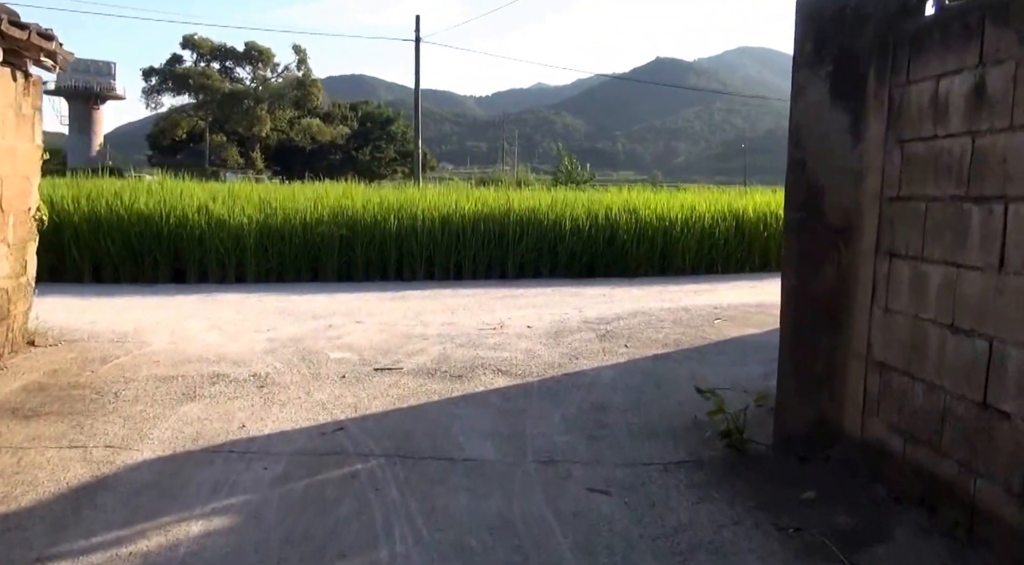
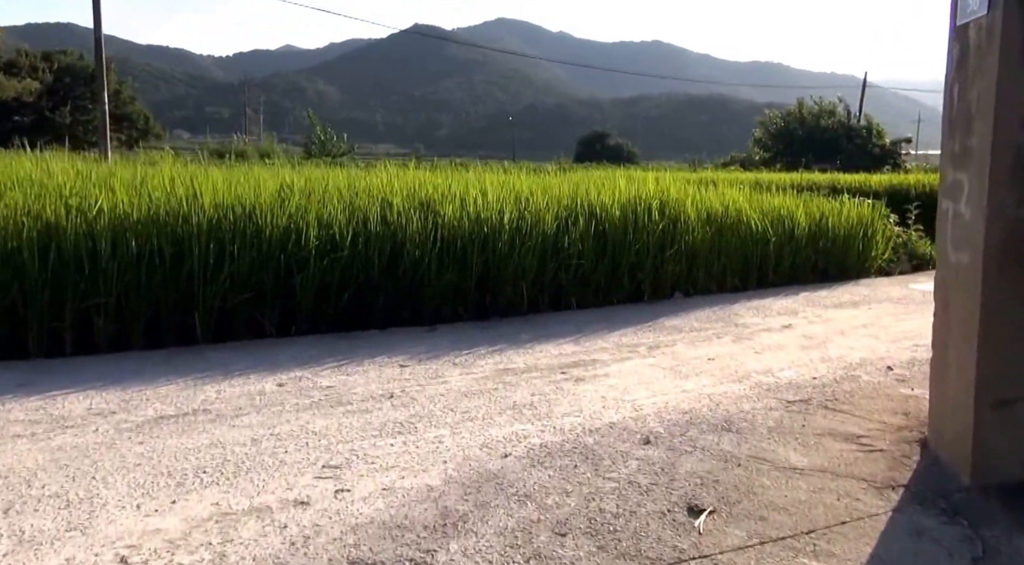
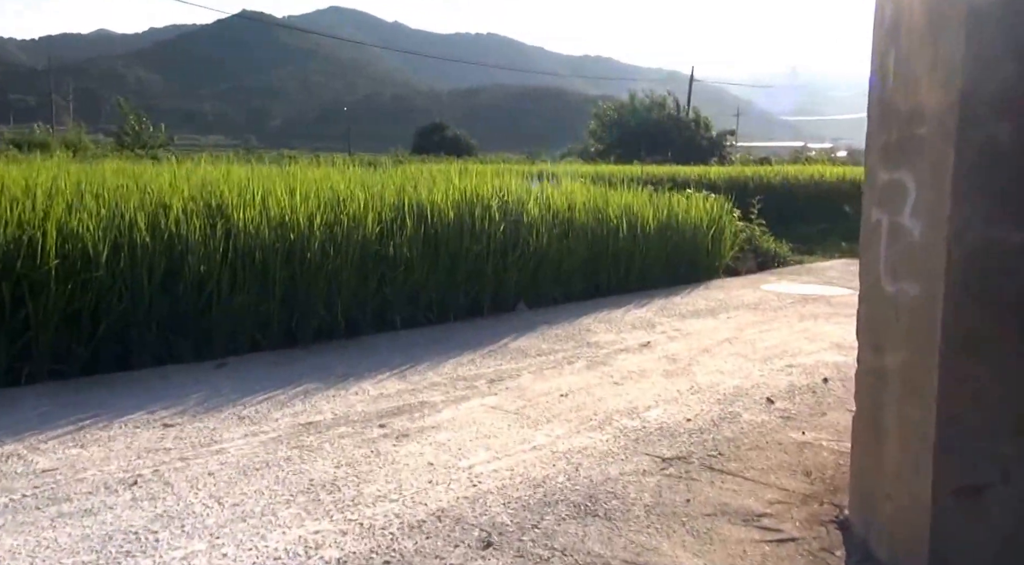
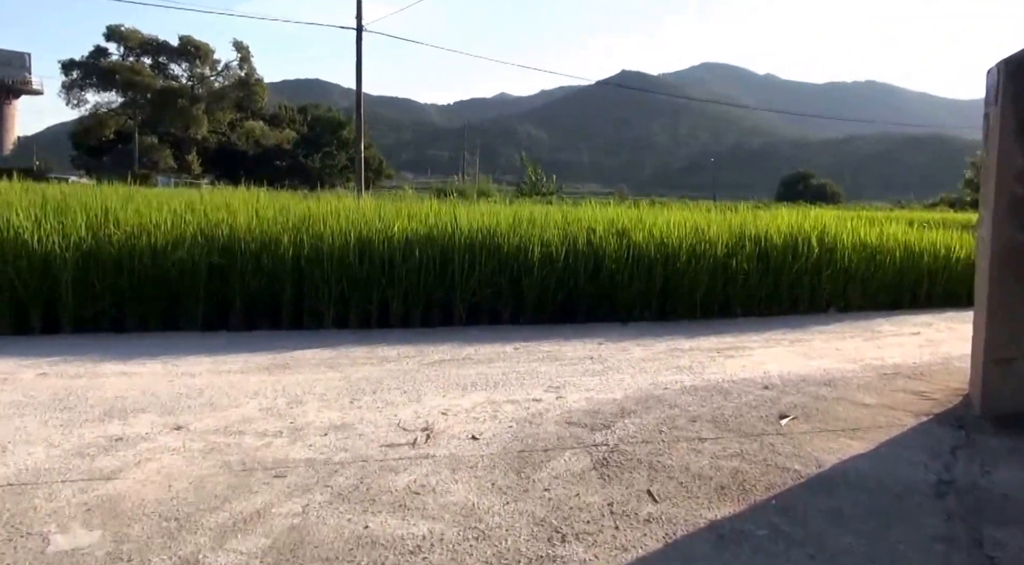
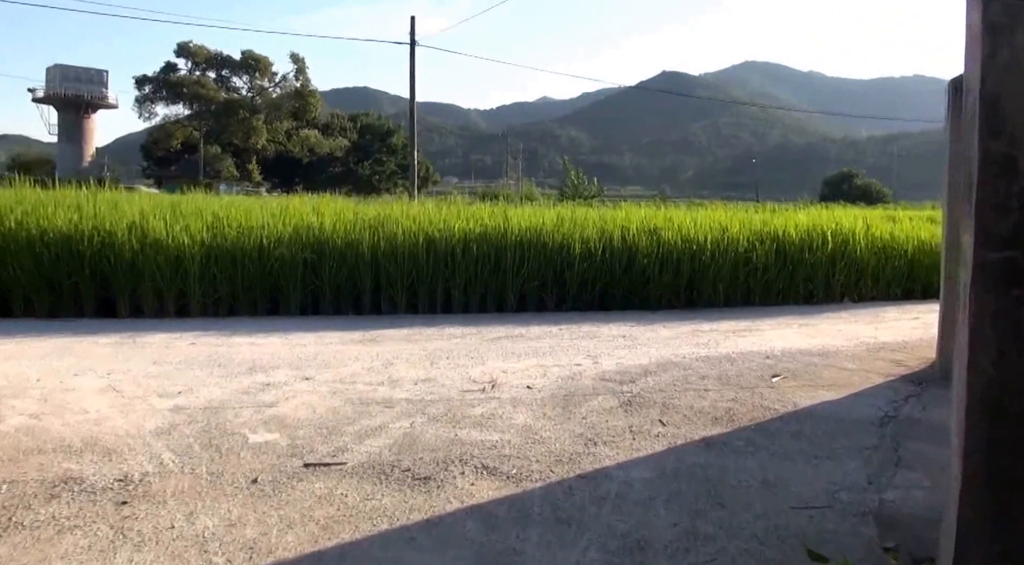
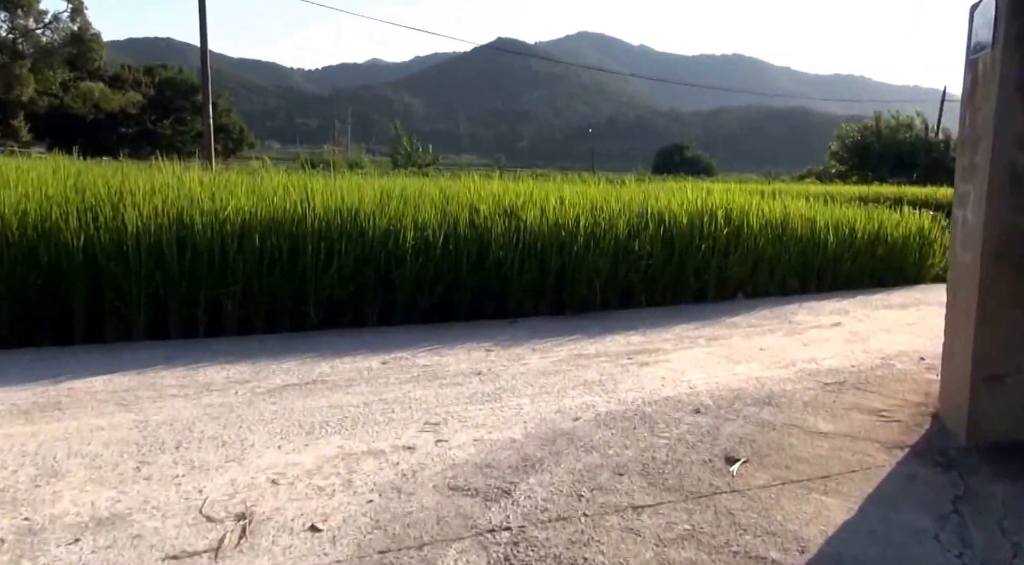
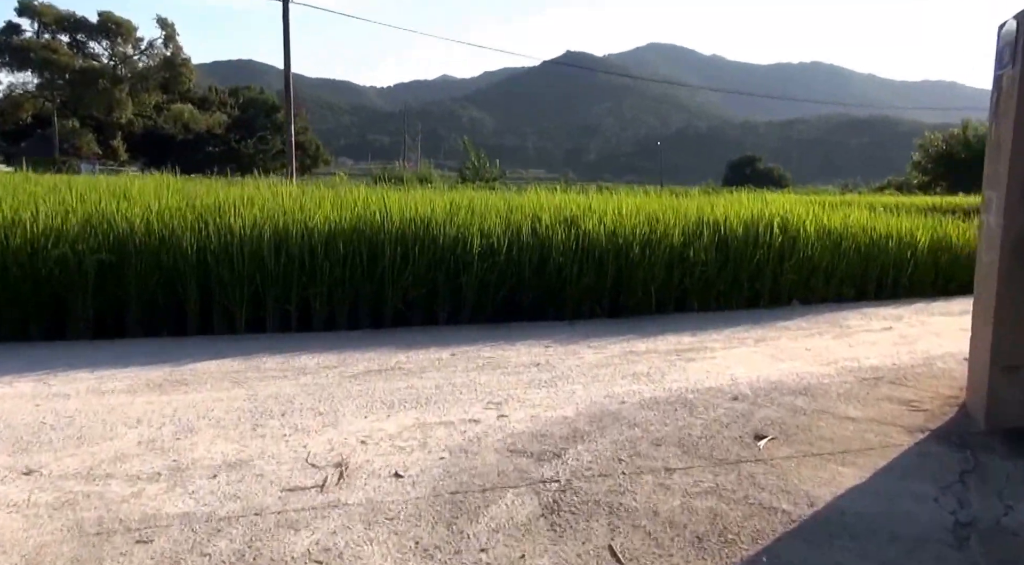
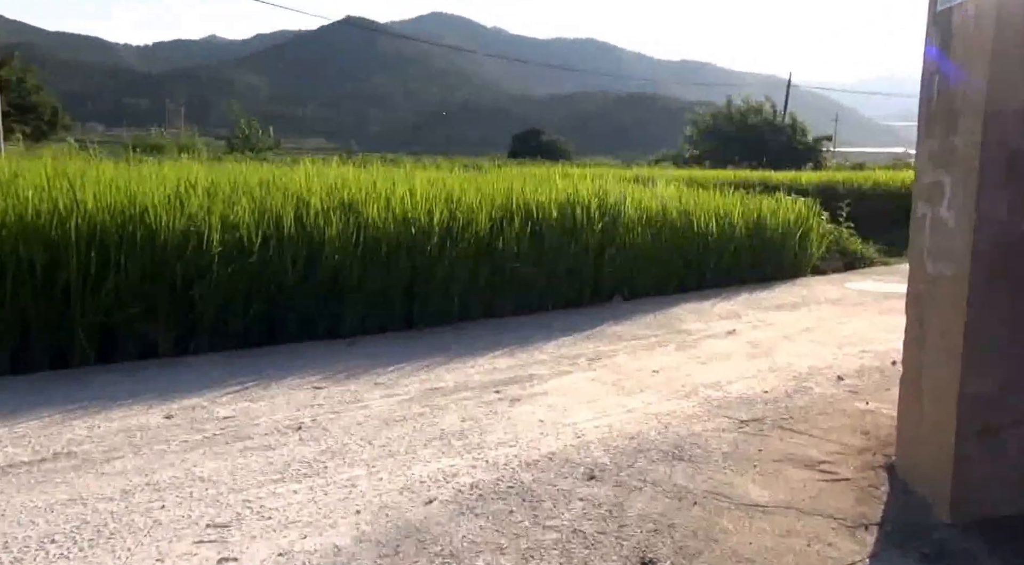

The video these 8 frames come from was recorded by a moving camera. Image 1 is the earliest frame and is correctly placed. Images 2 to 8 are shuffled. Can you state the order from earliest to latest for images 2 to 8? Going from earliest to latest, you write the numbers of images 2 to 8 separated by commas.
5, 4, 7, 6, 2, 8, 3
